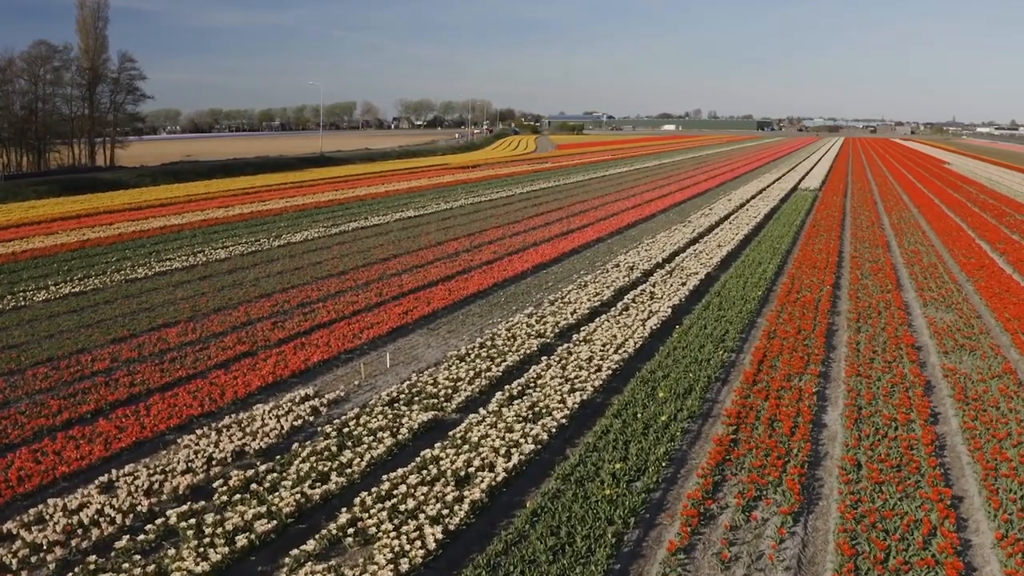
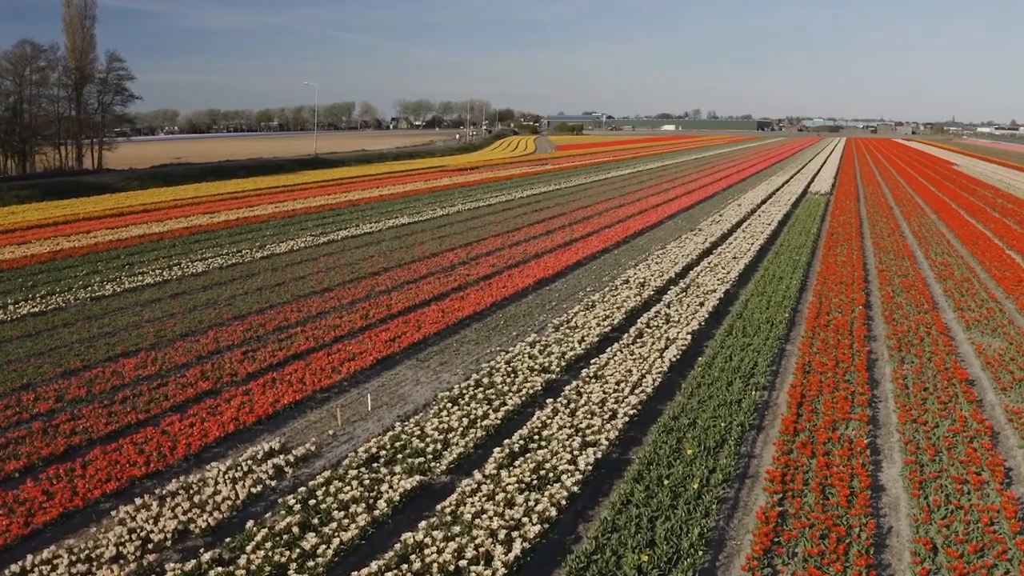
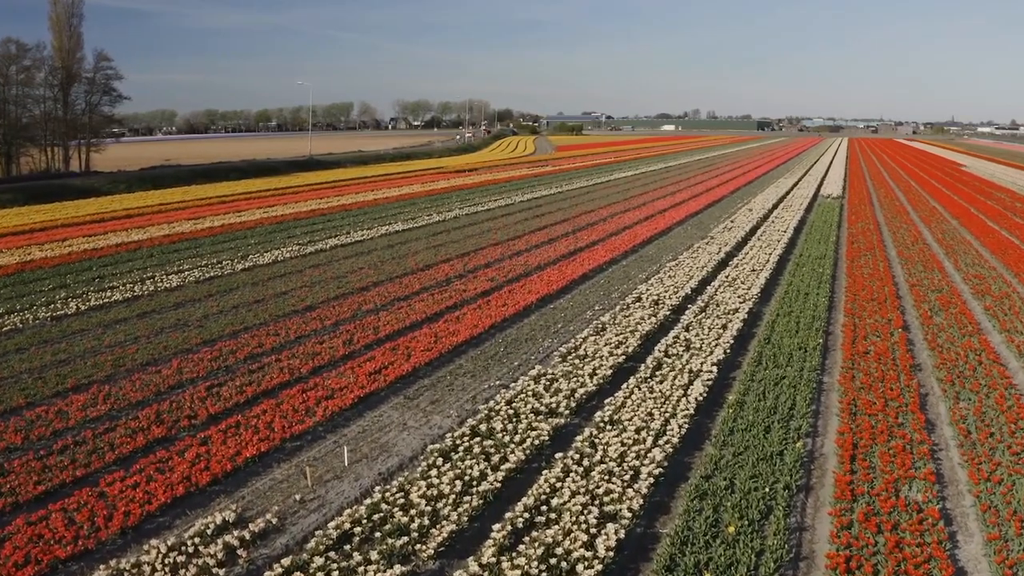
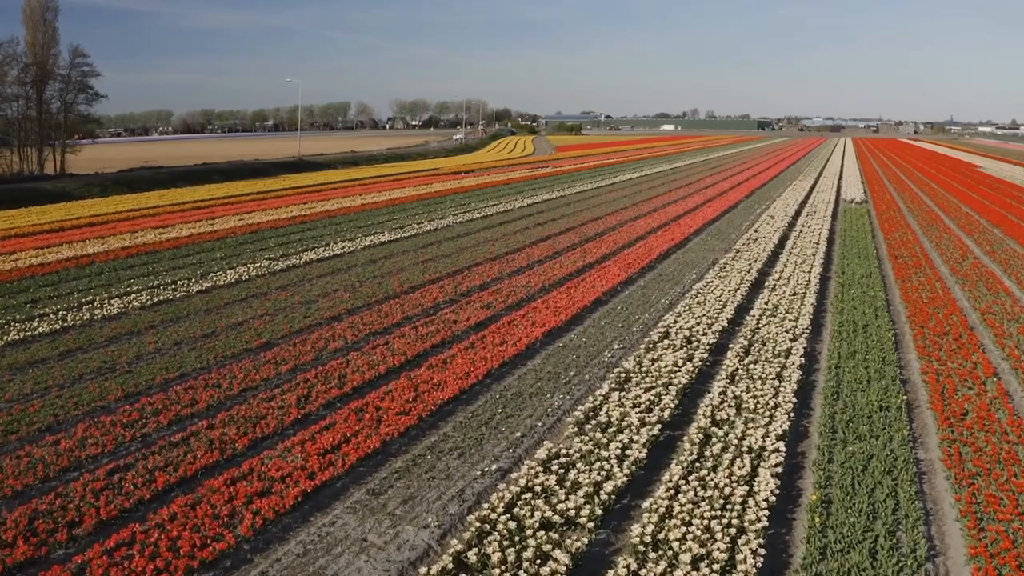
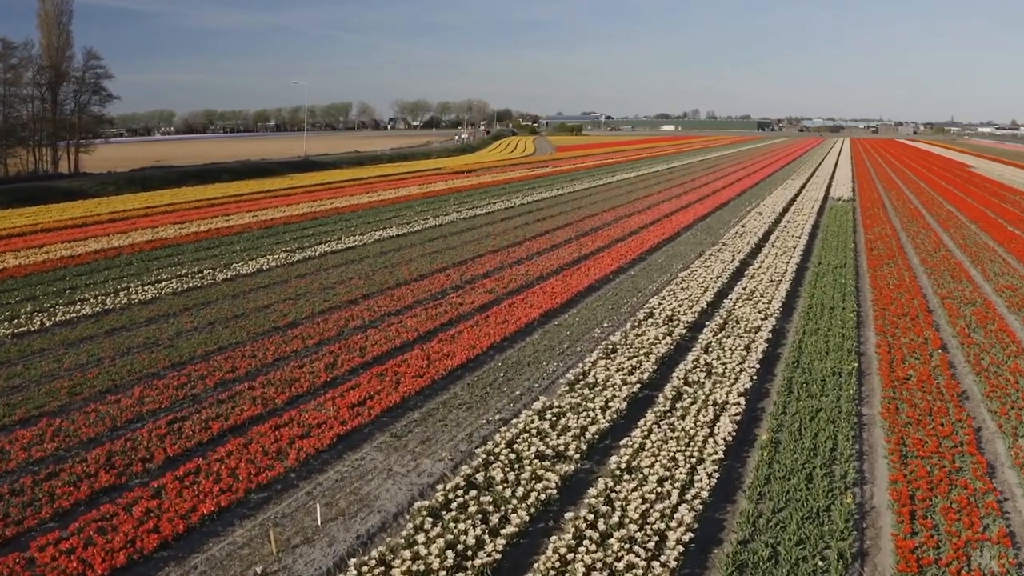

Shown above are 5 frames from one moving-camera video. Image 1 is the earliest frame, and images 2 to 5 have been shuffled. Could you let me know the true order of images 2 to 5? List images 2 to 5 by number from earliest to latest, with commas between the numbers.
2, 3, 5, 4
